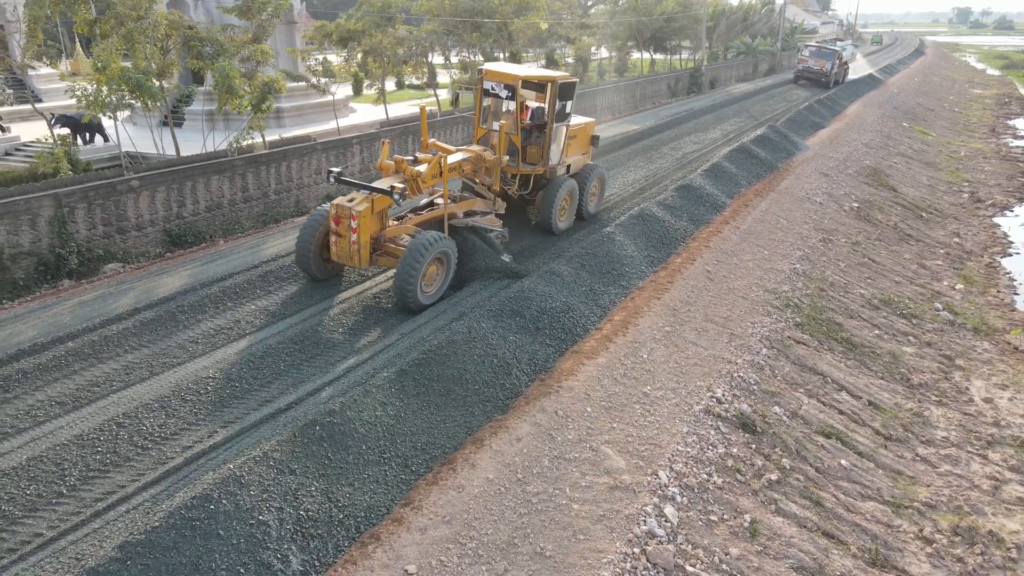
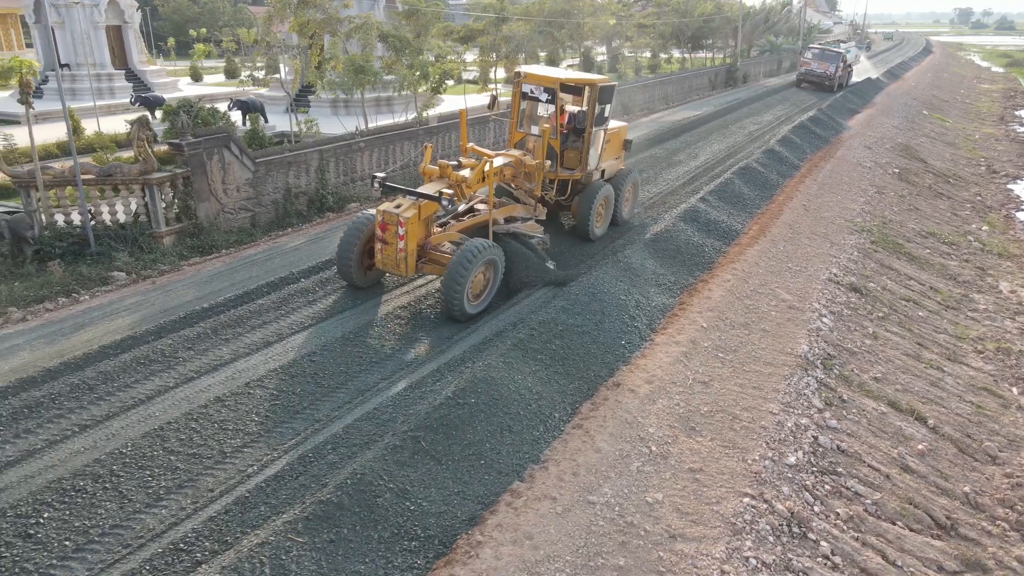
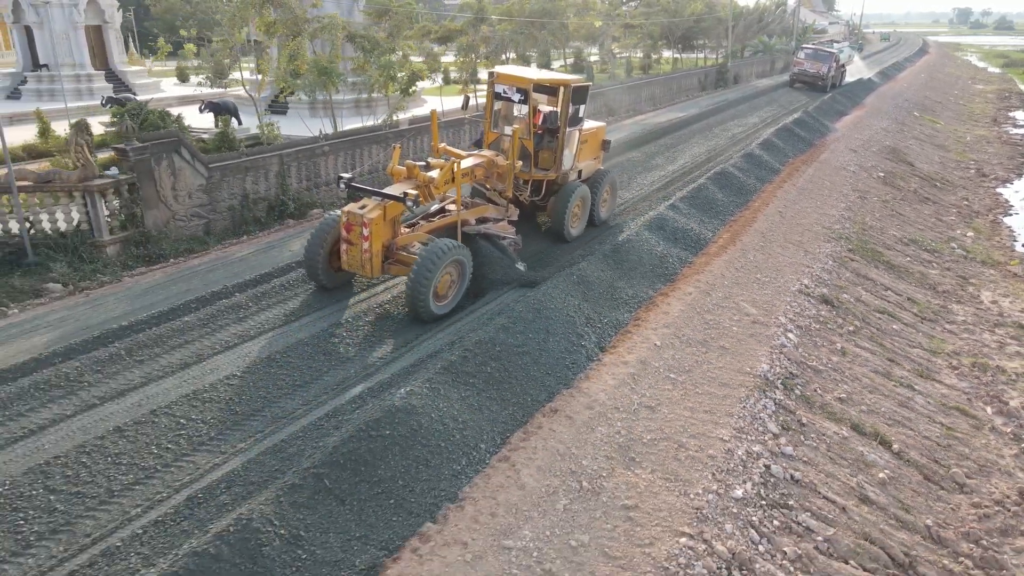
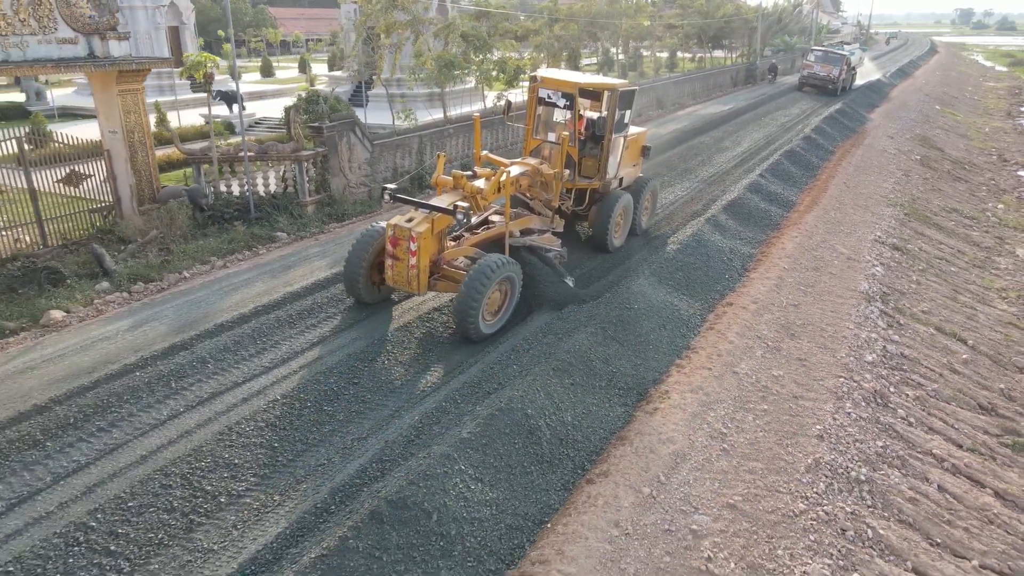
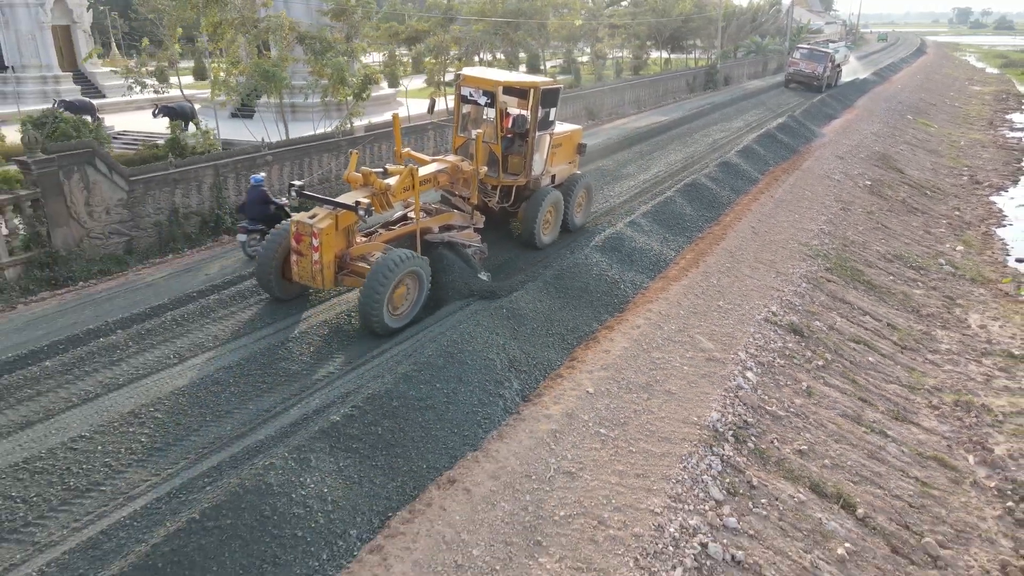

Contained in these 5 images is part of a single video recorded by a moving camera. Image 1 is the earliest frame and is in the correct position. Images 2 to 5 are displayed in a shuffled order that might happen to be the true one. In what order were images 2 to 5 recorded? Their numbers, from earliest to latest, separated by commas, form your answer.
5, 3, 2, 4
